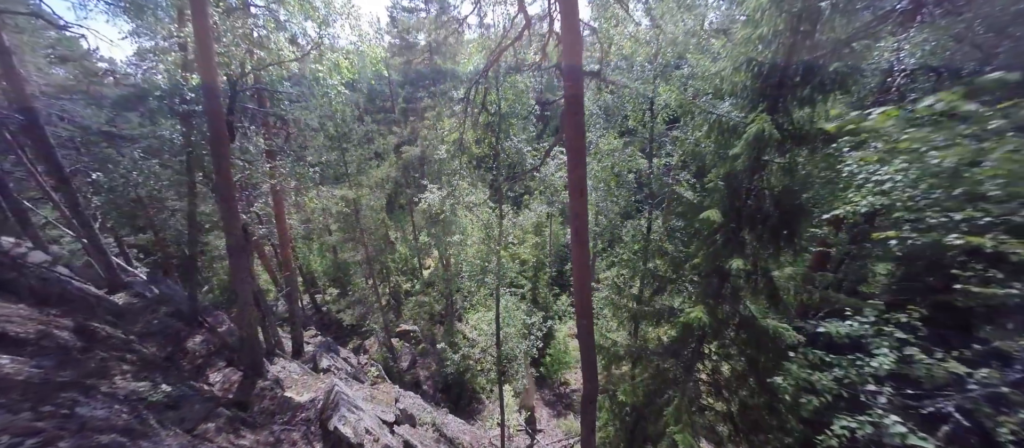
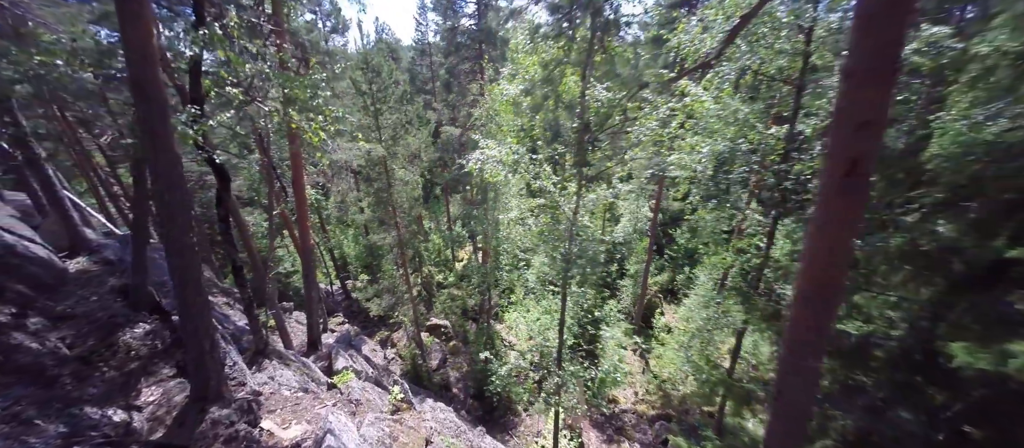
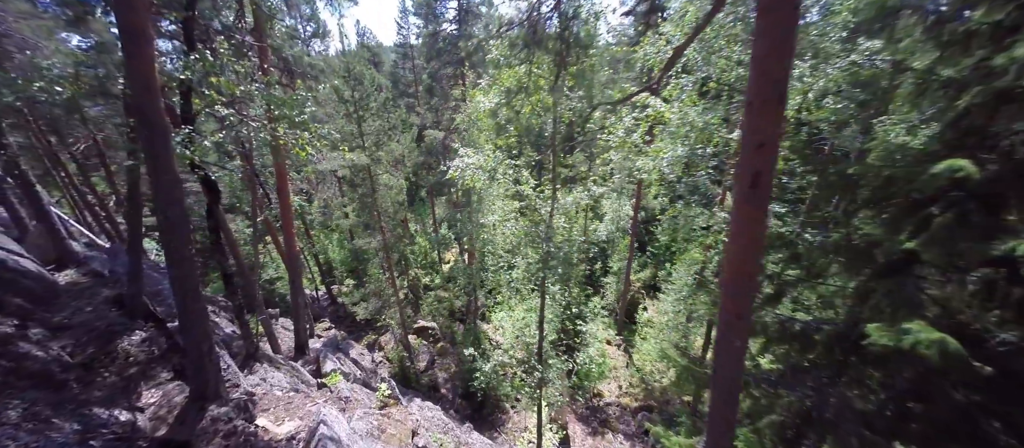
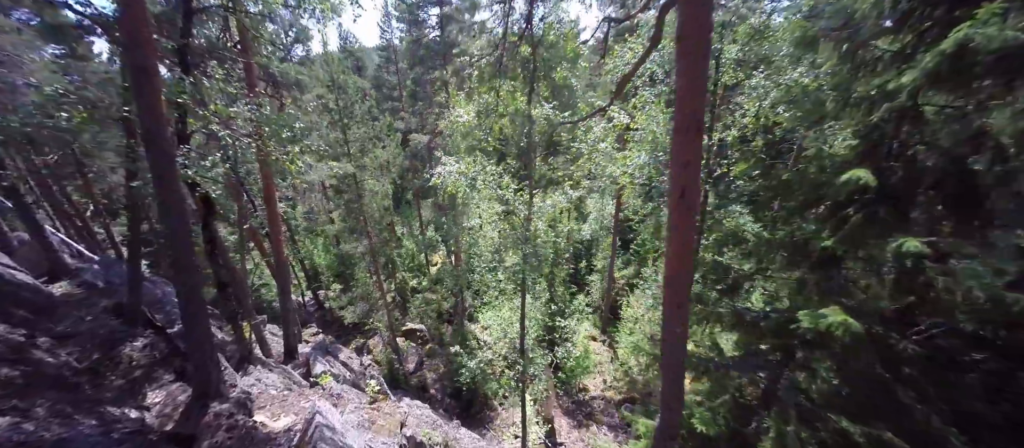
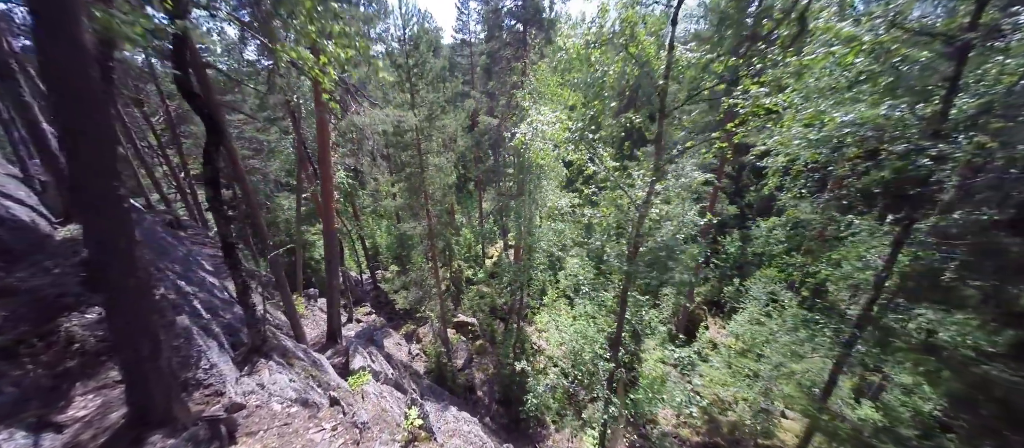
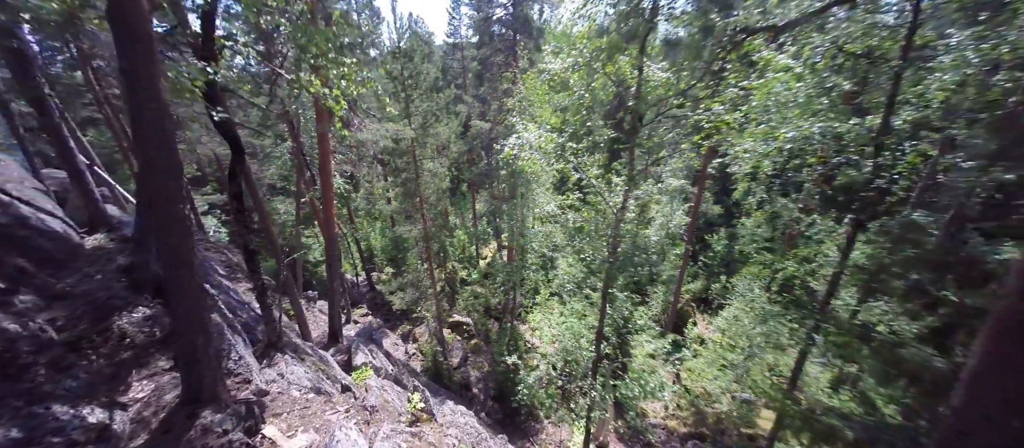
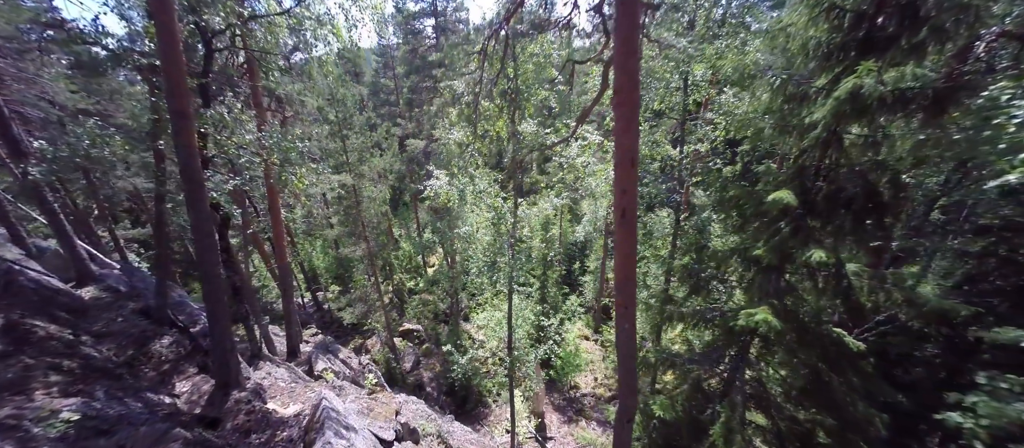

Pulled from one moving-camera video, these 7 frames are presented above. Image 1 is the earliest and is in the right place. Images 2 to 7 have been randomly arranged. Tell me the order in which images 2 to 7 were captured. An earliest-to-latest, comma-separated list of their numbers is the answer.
7, 4, 3, 2, 6, 5
